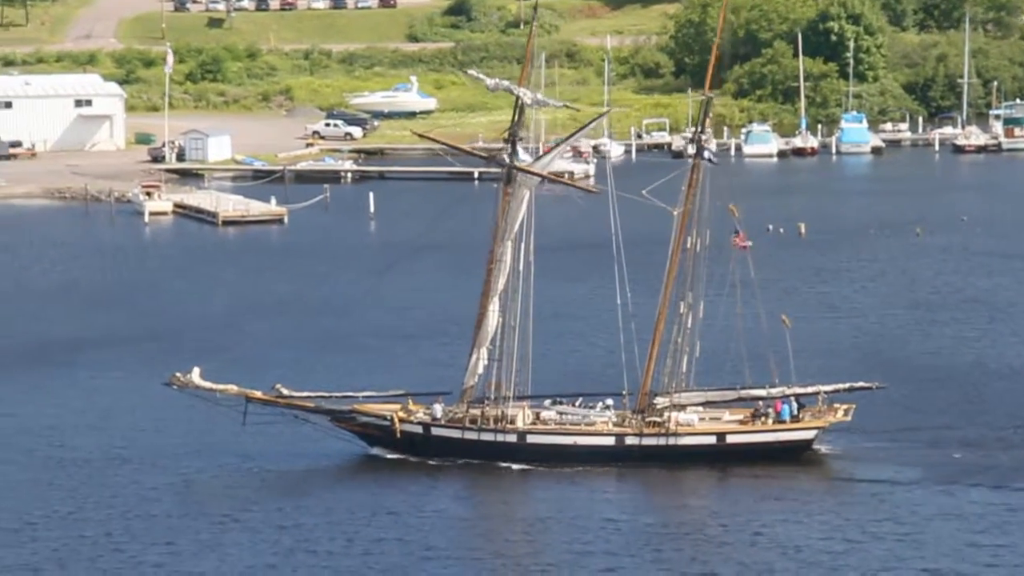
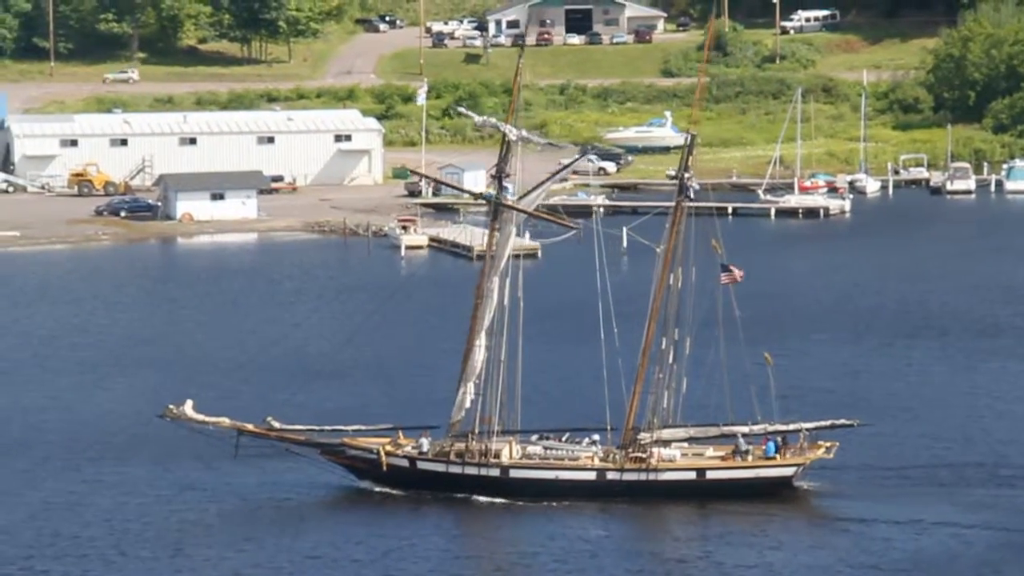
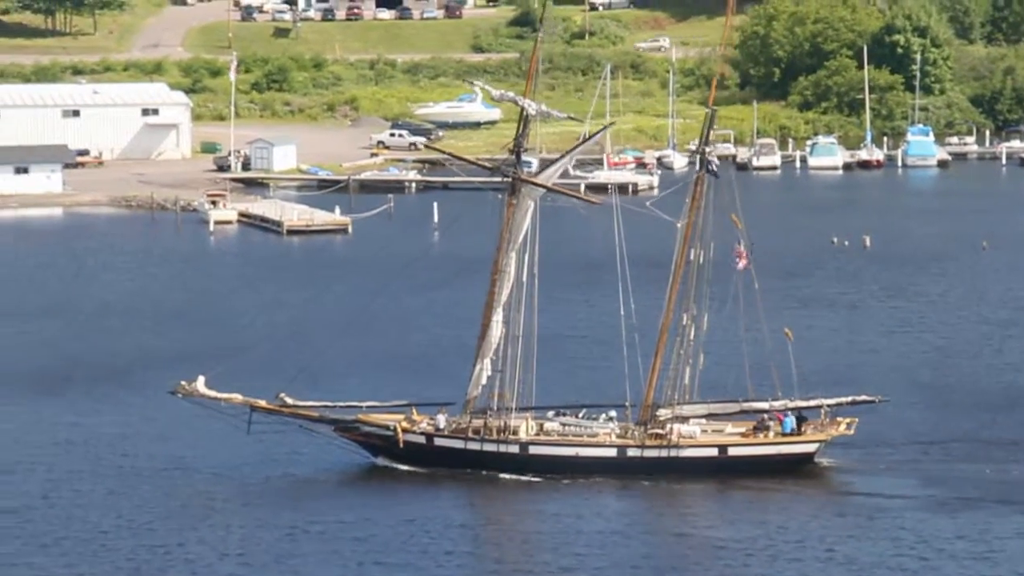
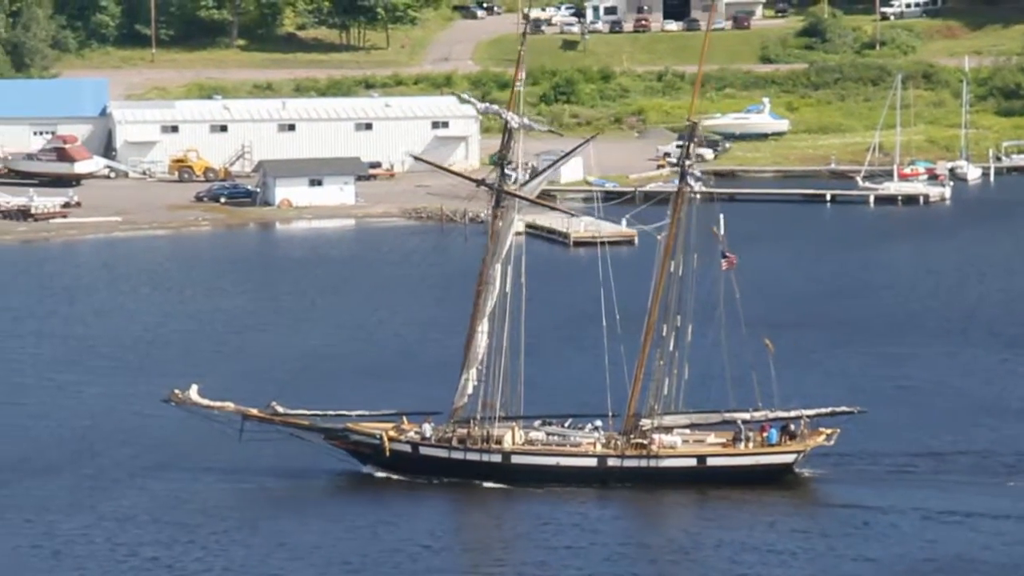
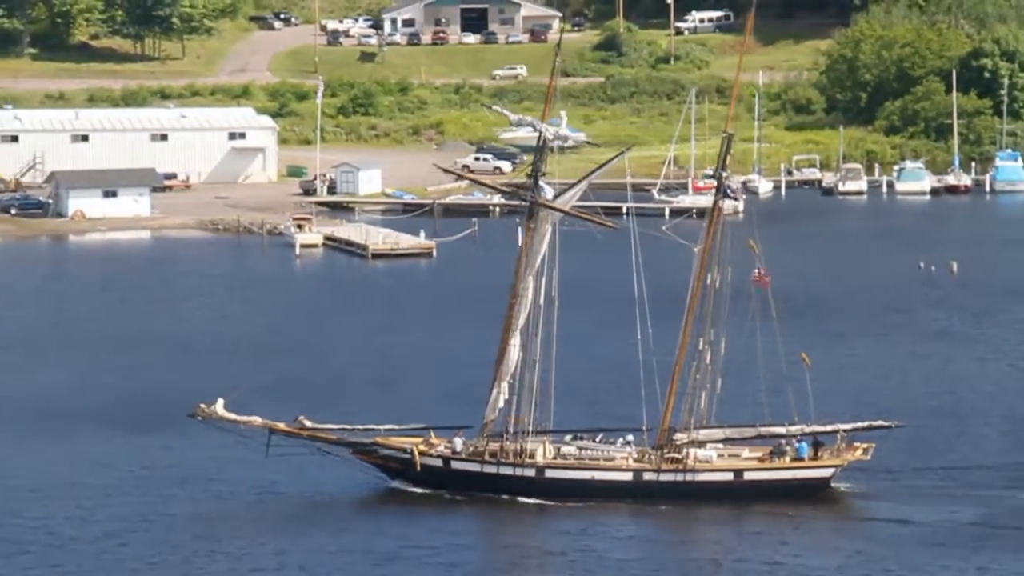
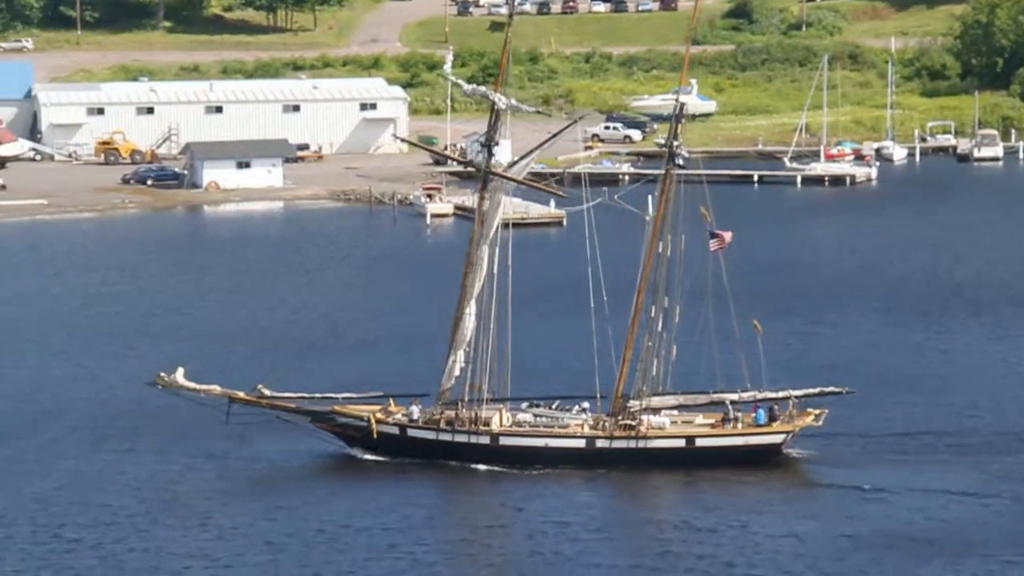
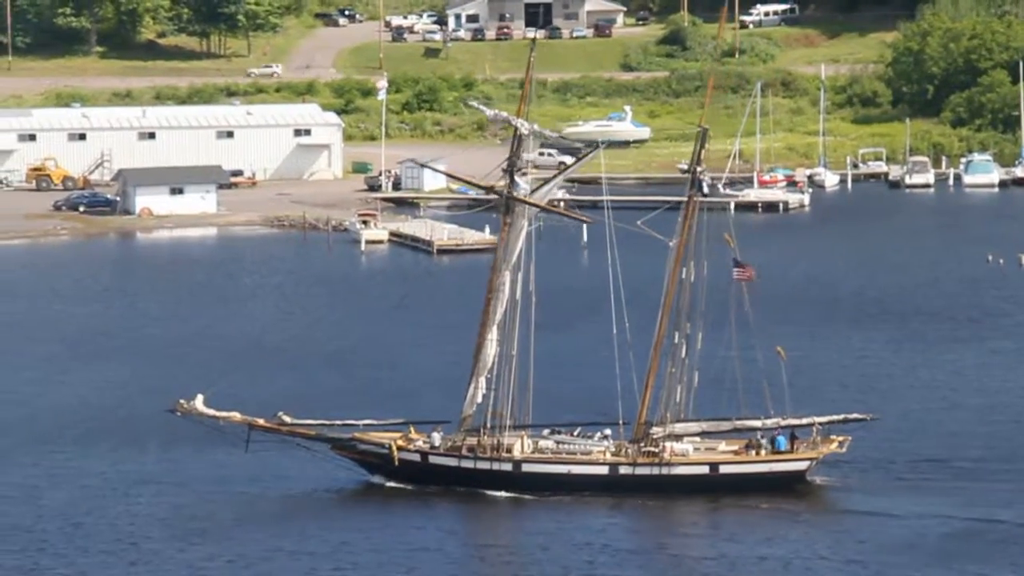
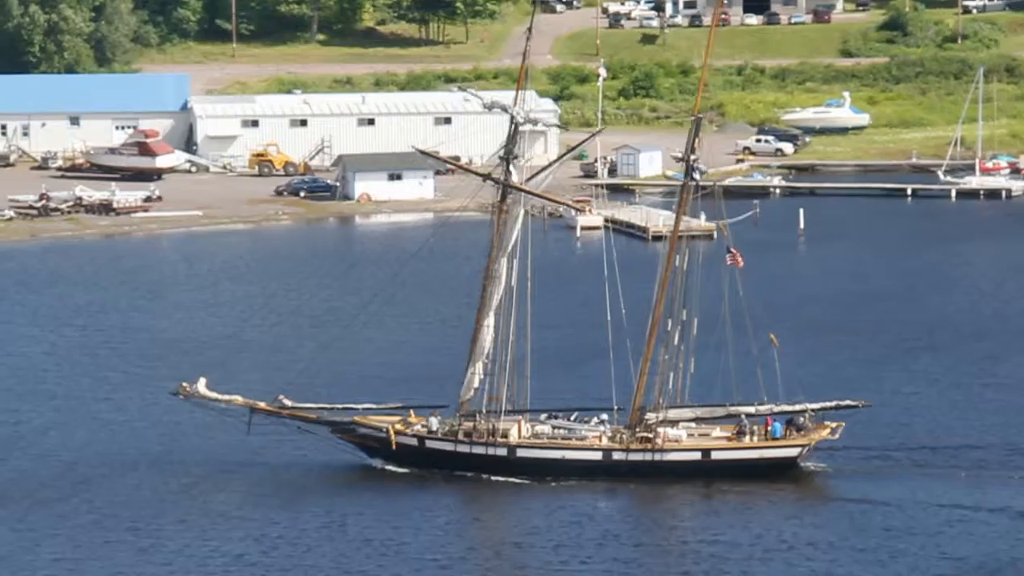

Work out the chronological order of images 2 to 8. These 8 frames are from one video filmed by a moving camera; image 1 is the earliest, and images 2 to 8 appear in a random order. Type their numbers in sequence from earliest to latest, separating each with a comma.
3, 5, 7, 2, 6, 4, 8
